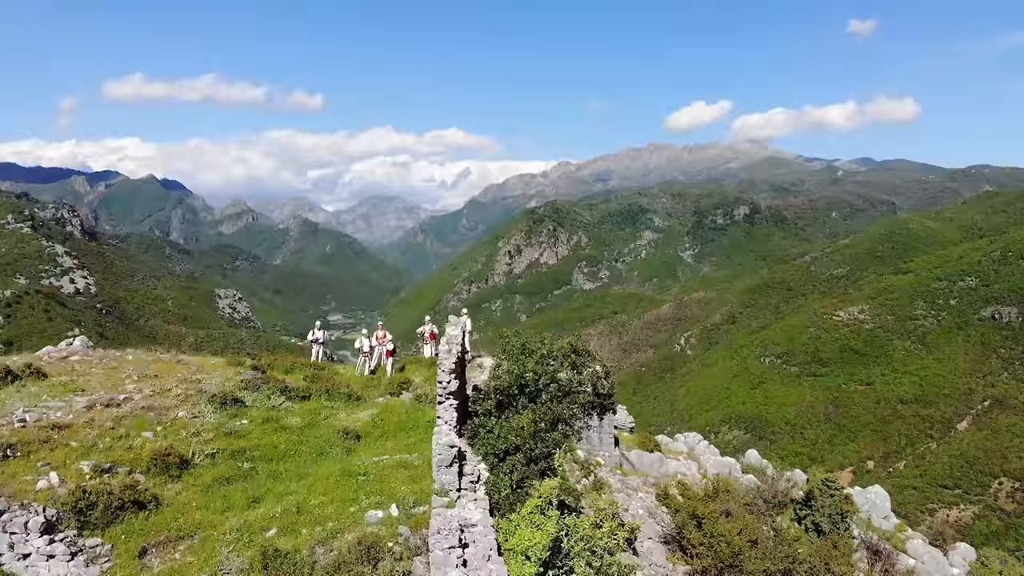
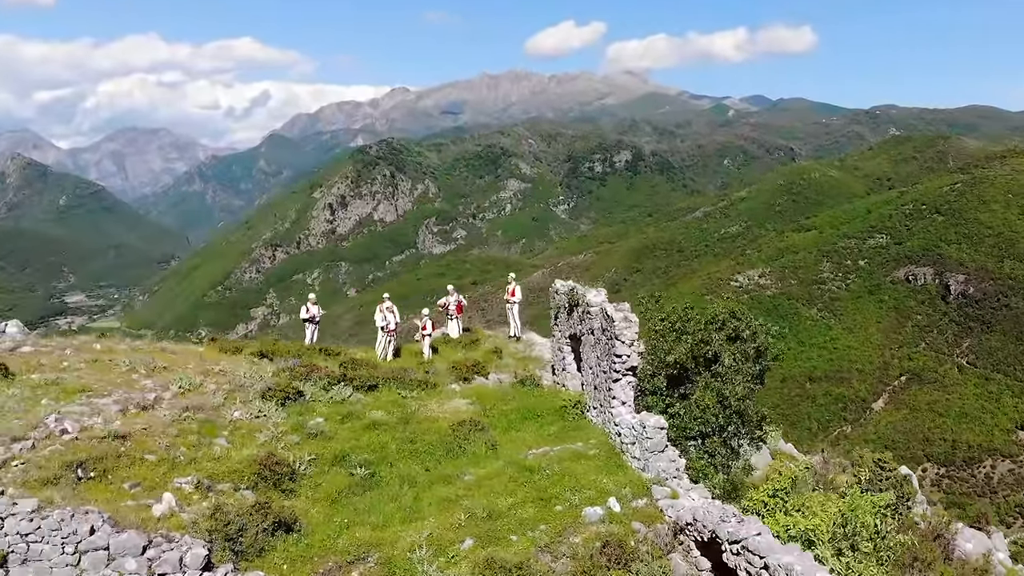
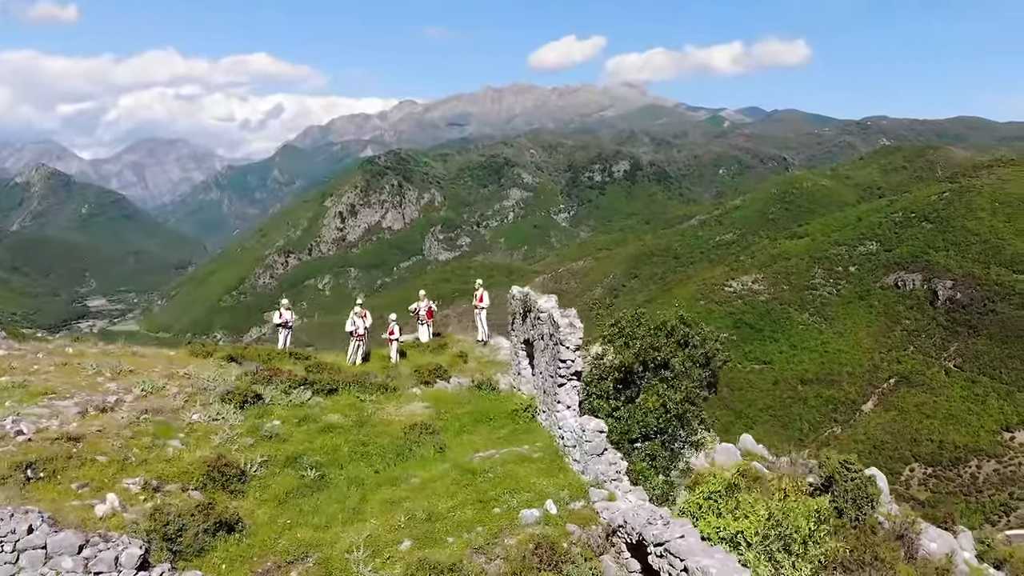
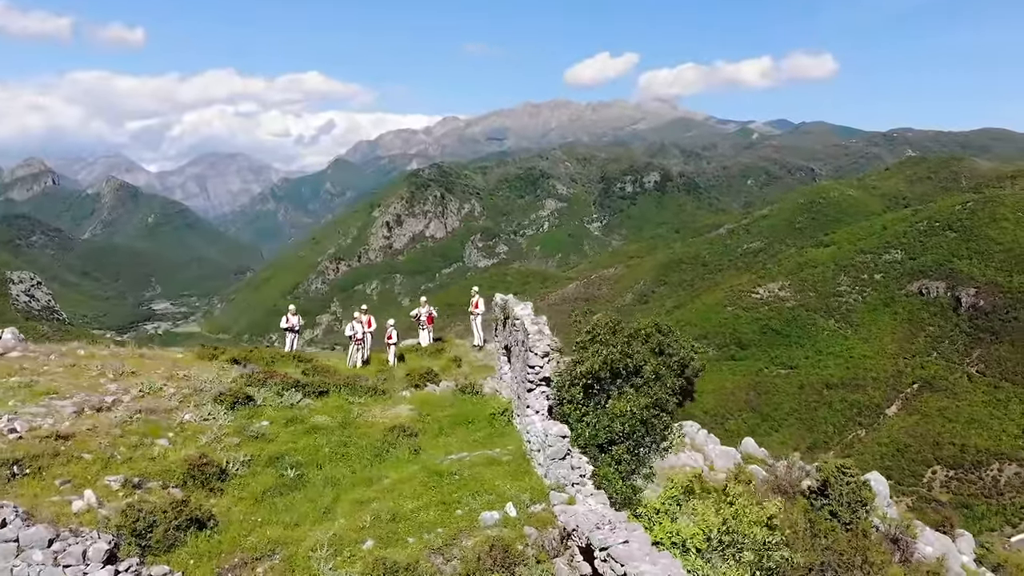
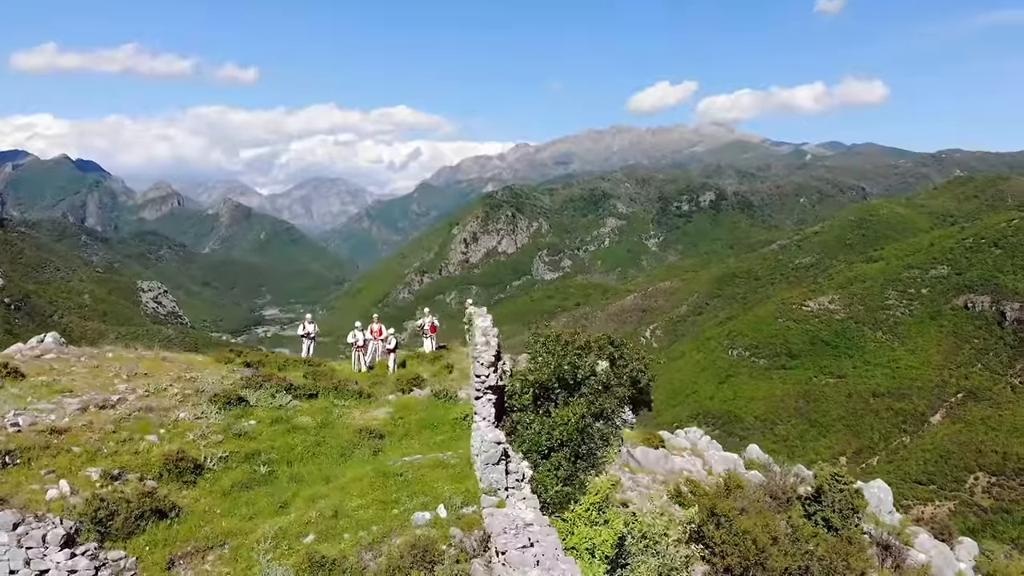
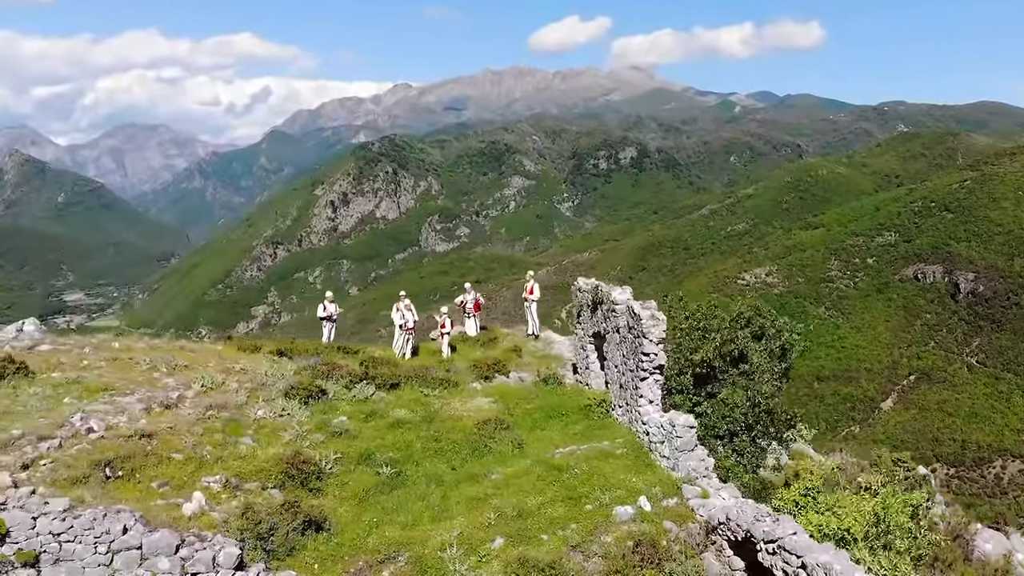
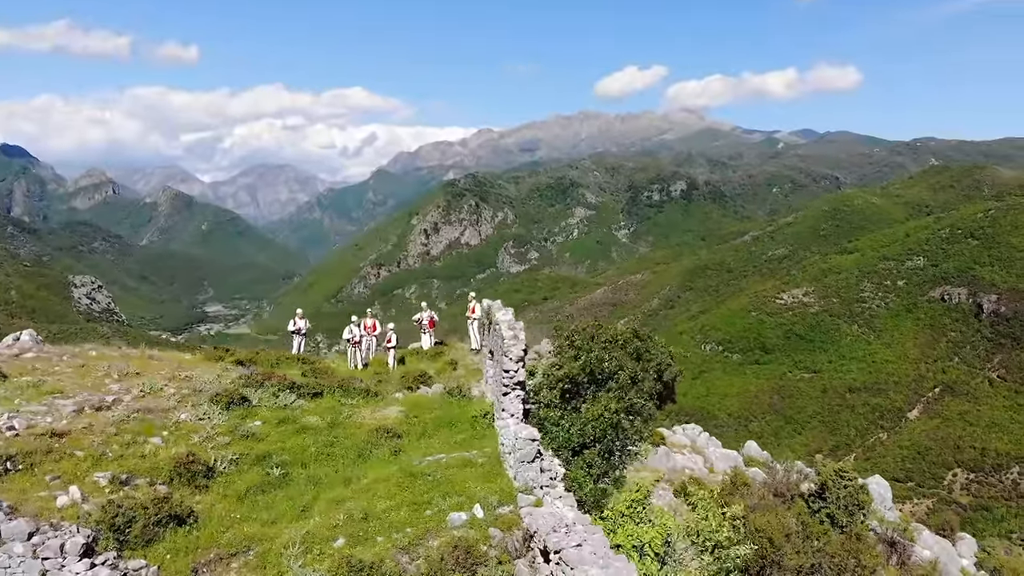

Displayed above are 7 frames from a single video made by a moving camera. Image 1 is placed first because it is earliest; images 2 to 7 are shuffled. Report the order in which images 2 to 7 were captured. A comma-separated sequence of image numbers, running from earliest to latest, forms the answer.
5, 7, 4, 3, 2, 6
